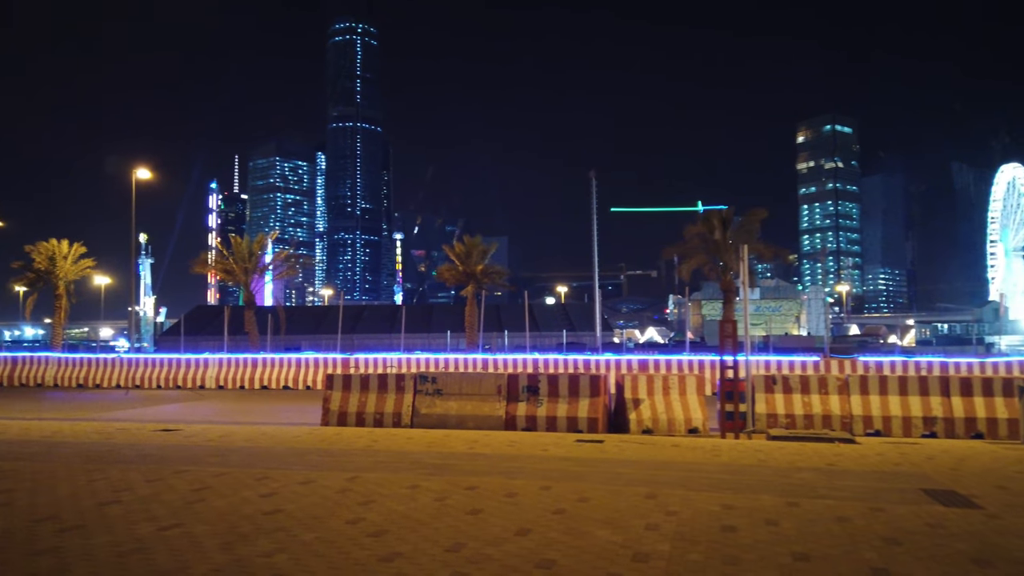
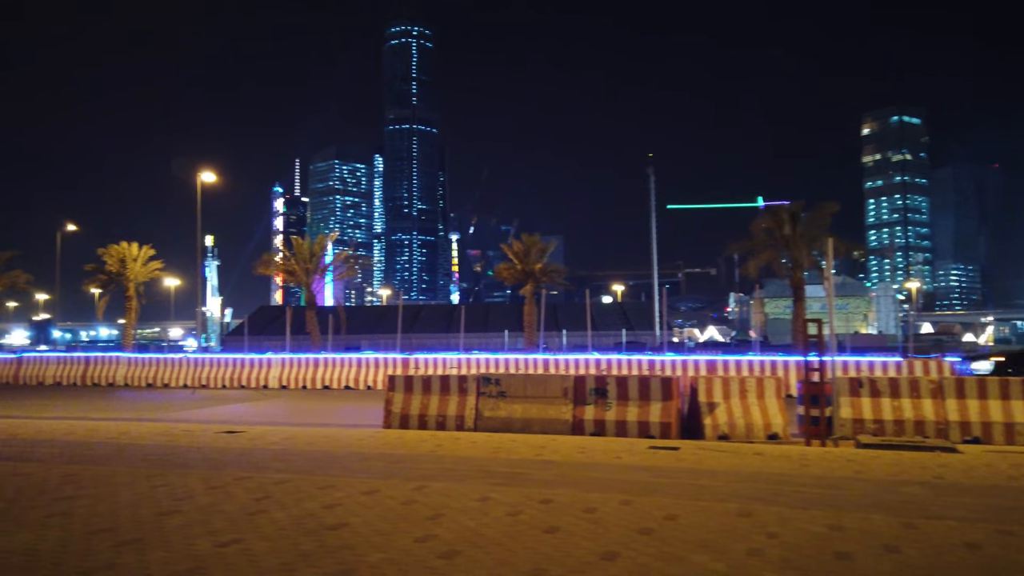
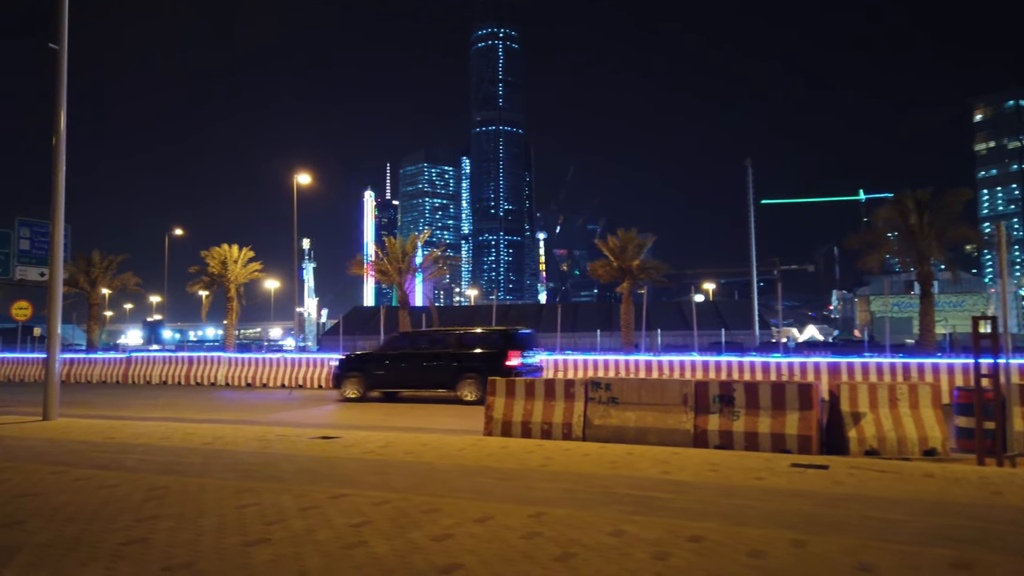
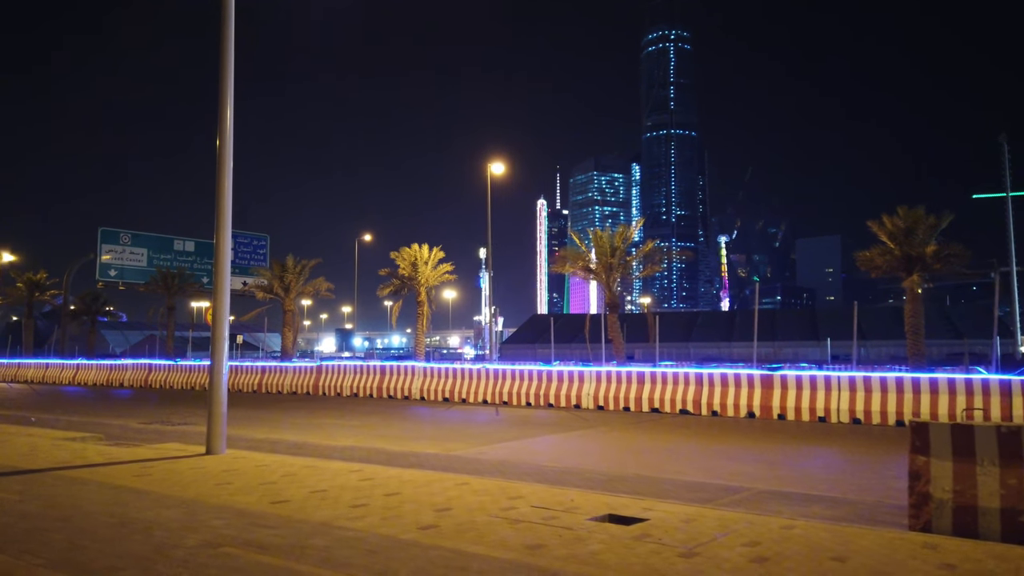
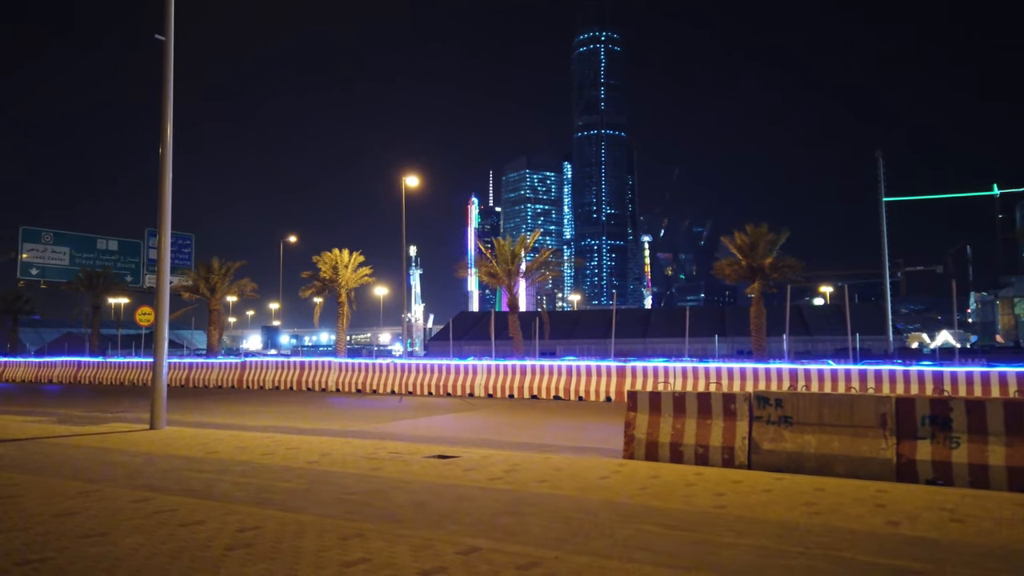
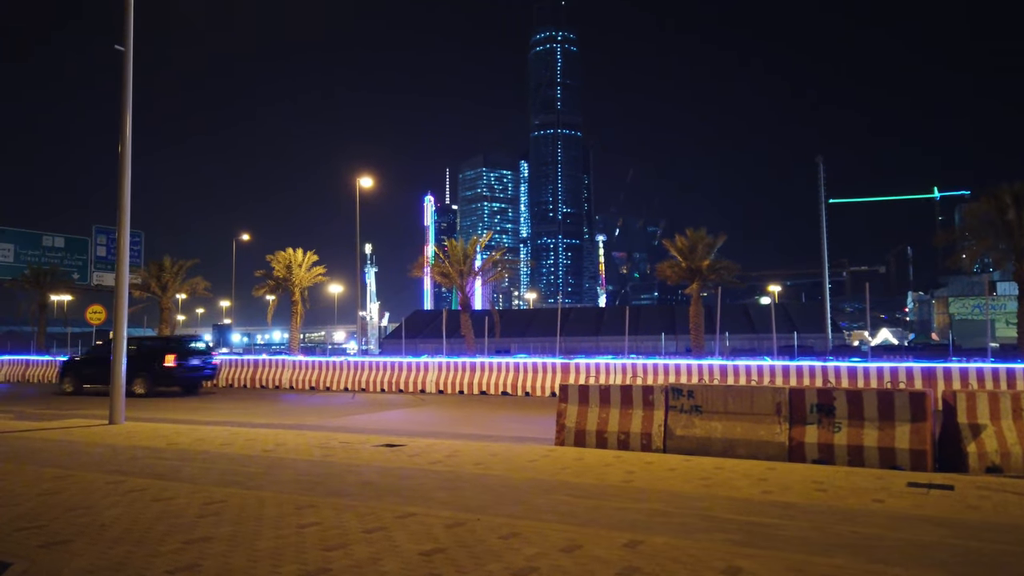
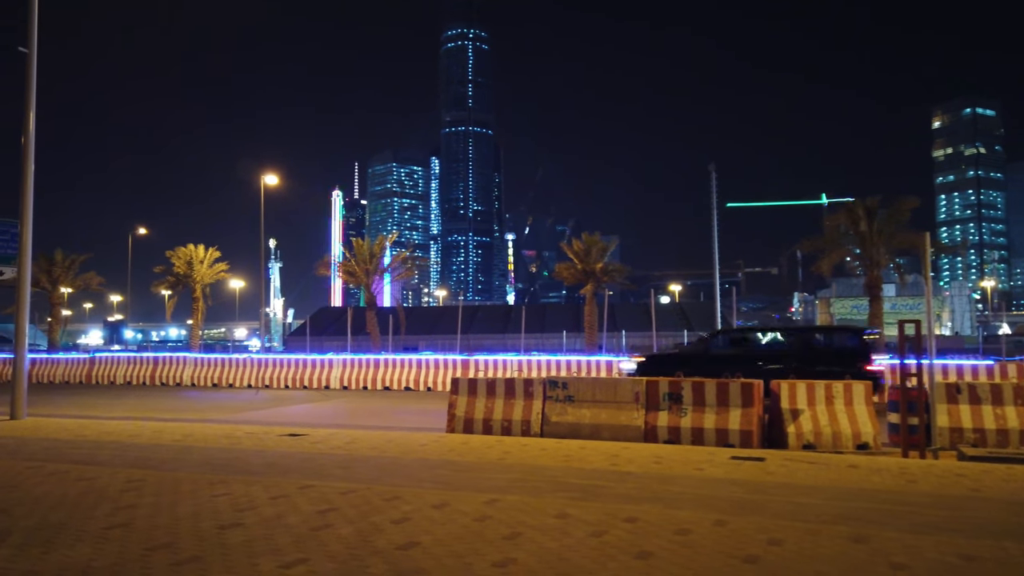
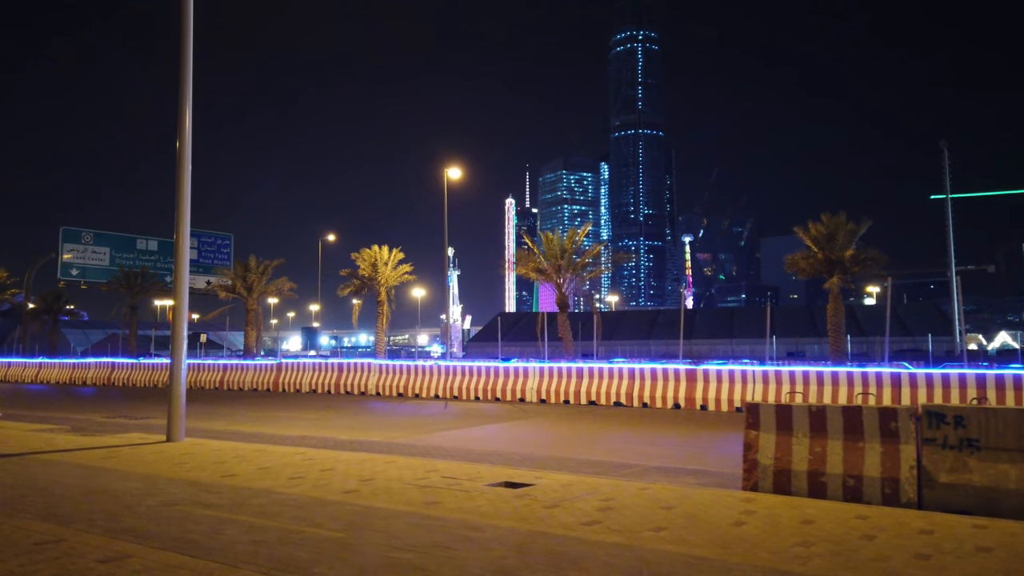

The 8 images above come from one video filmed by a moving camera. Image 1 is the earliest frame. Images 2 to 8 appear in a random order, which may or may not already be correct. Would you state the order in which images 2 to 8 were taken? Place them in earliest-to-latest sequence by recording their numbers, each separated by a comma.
2, 7, 3, 6, 5, 8, 4
